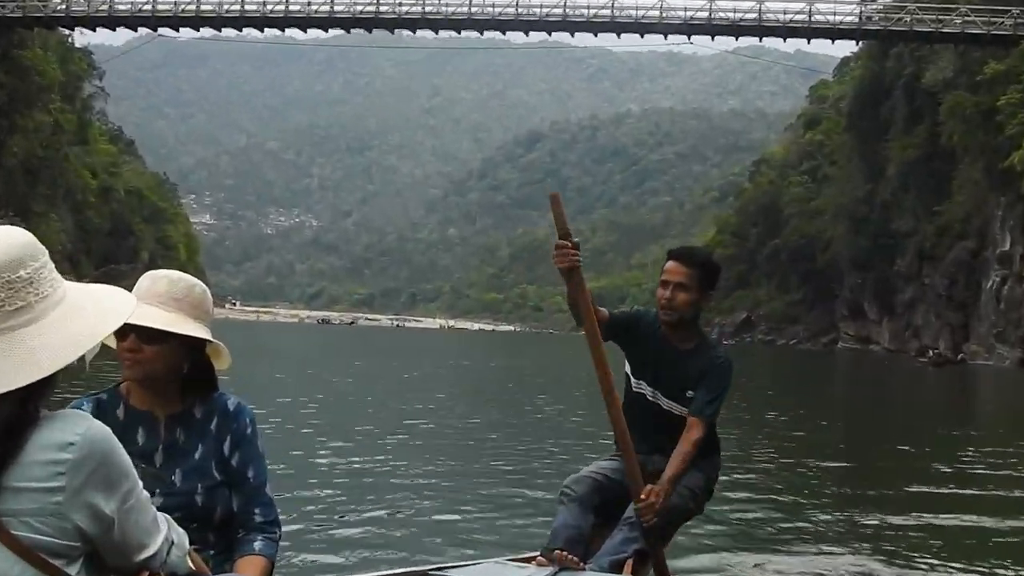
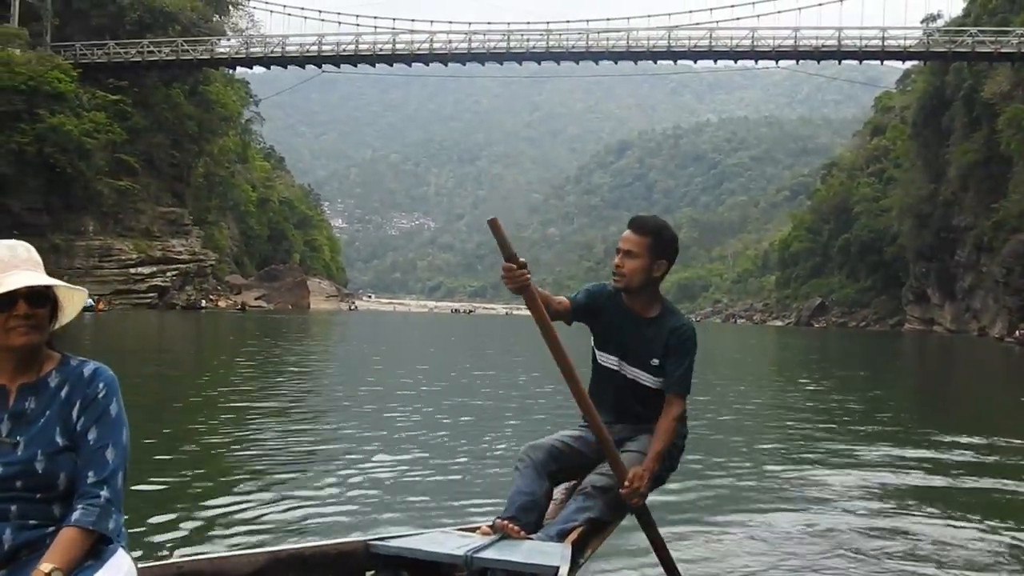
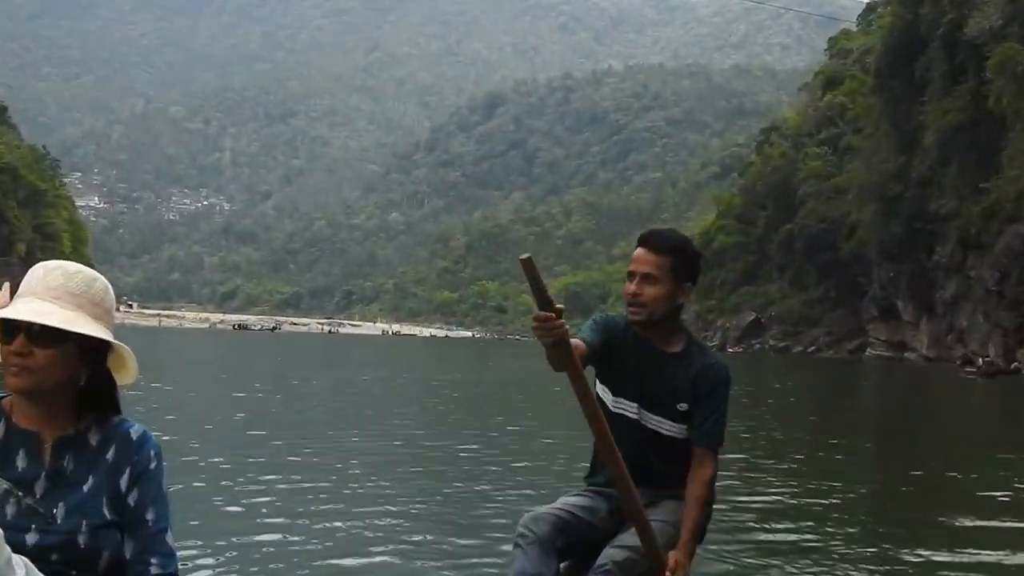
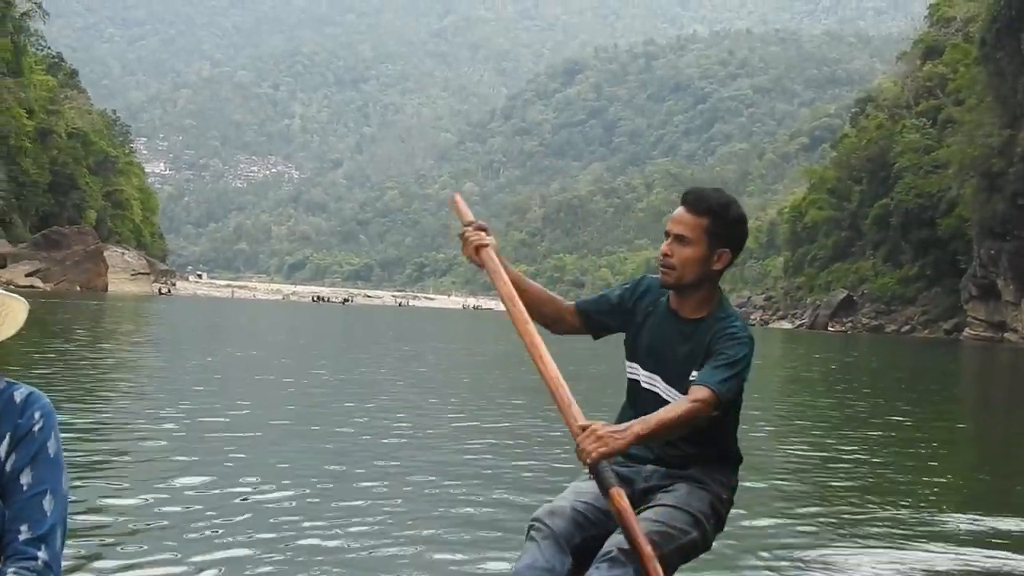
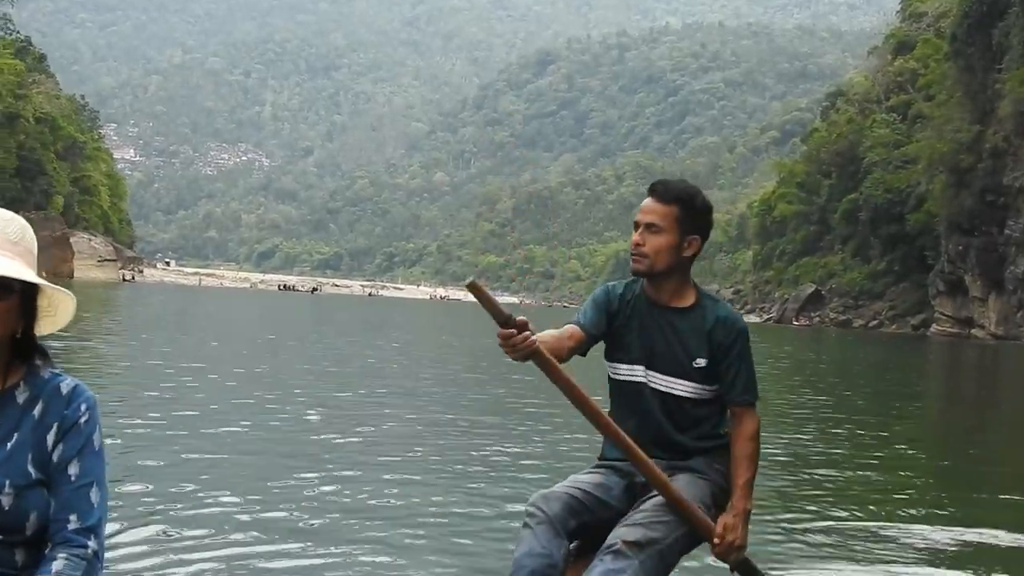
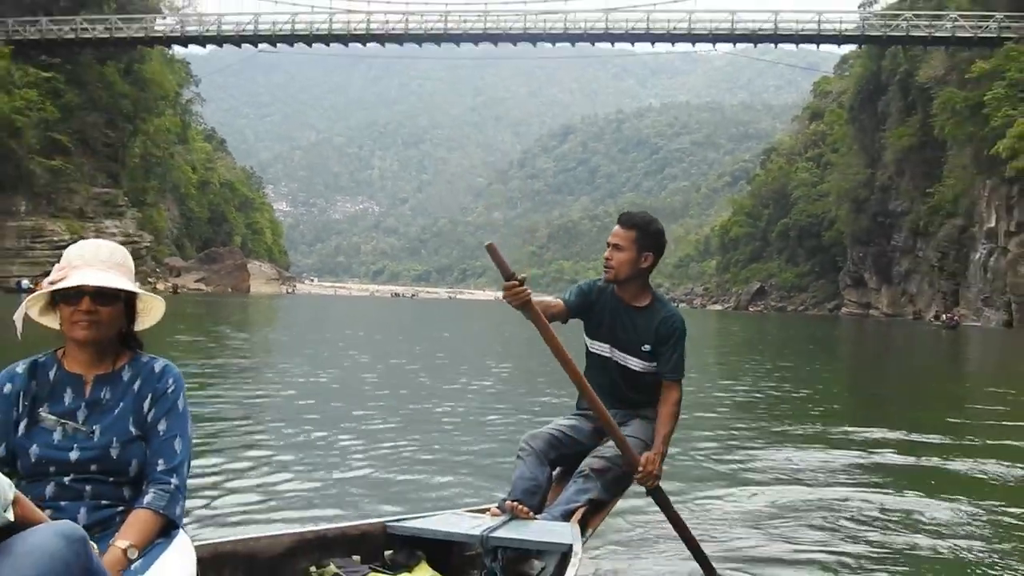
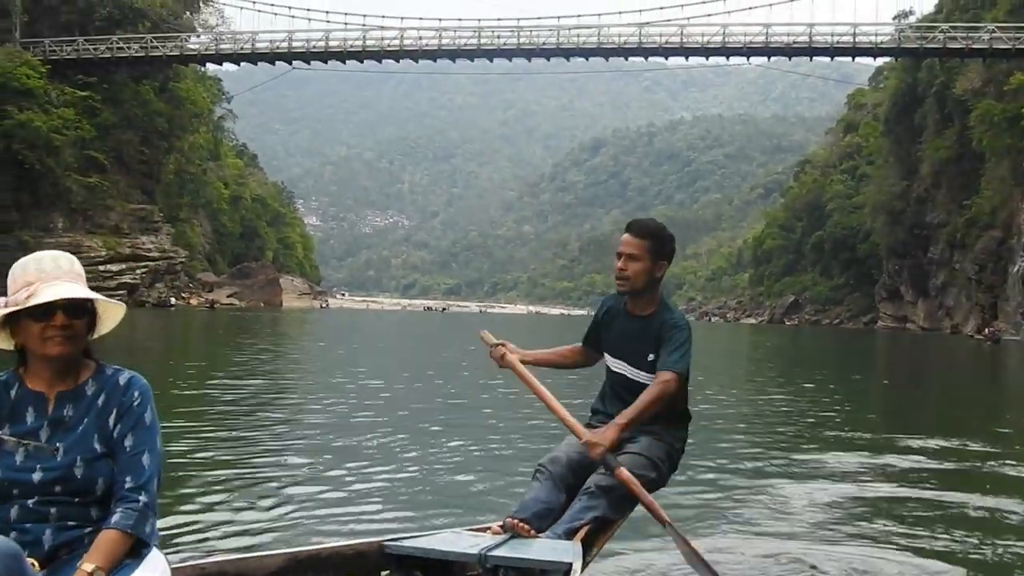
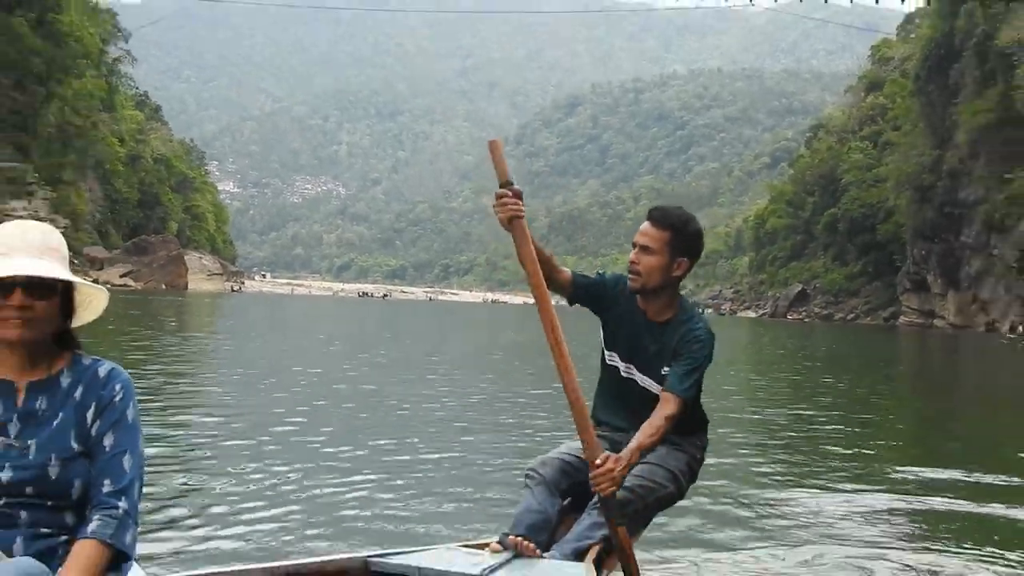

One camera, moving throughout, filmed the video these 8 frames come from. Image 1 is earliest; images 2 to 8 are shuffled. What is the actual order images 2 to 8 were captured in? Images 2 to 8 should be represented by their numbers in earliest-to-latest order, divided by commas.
3, 5, 4, 8, 6, 7, 2
